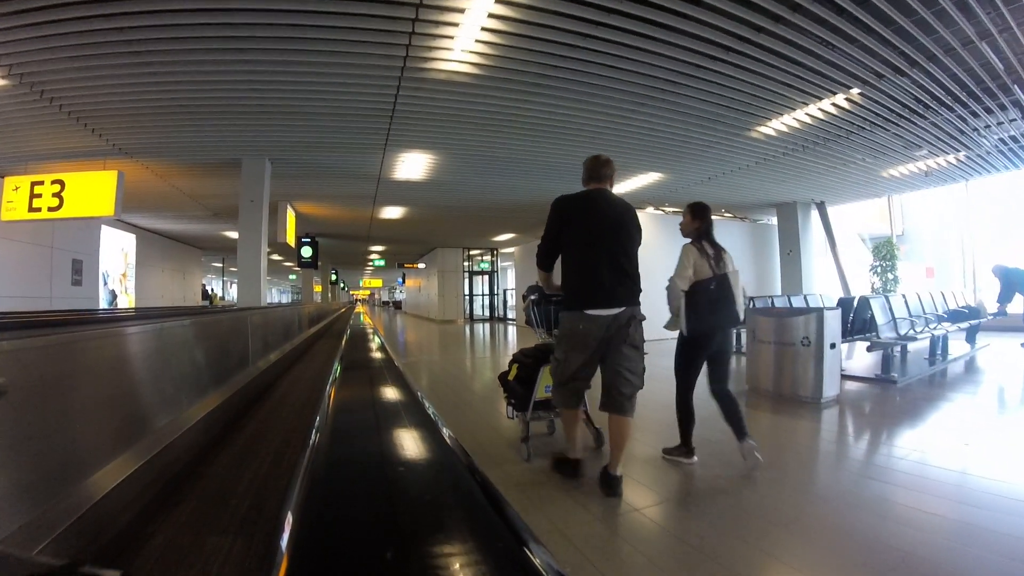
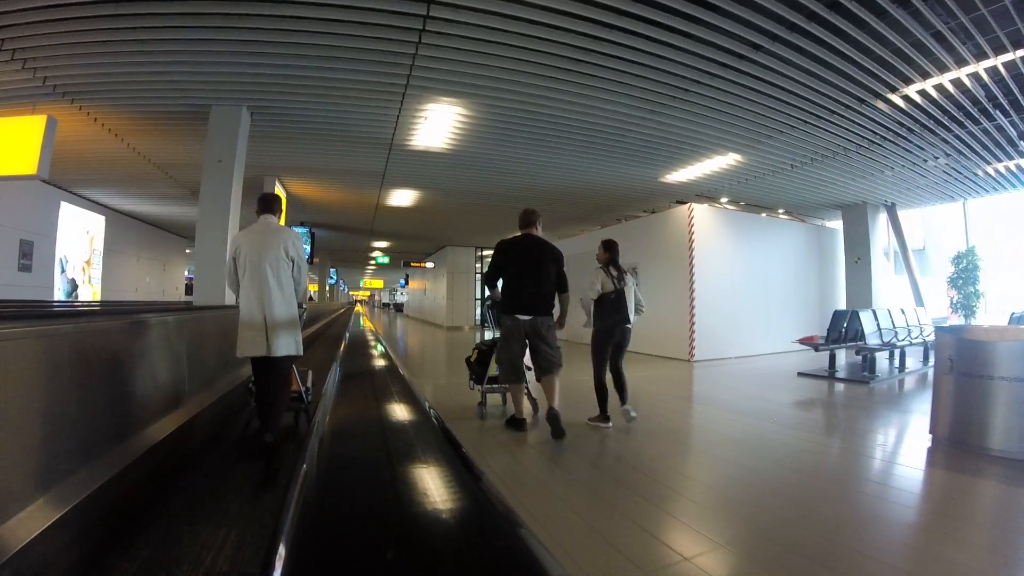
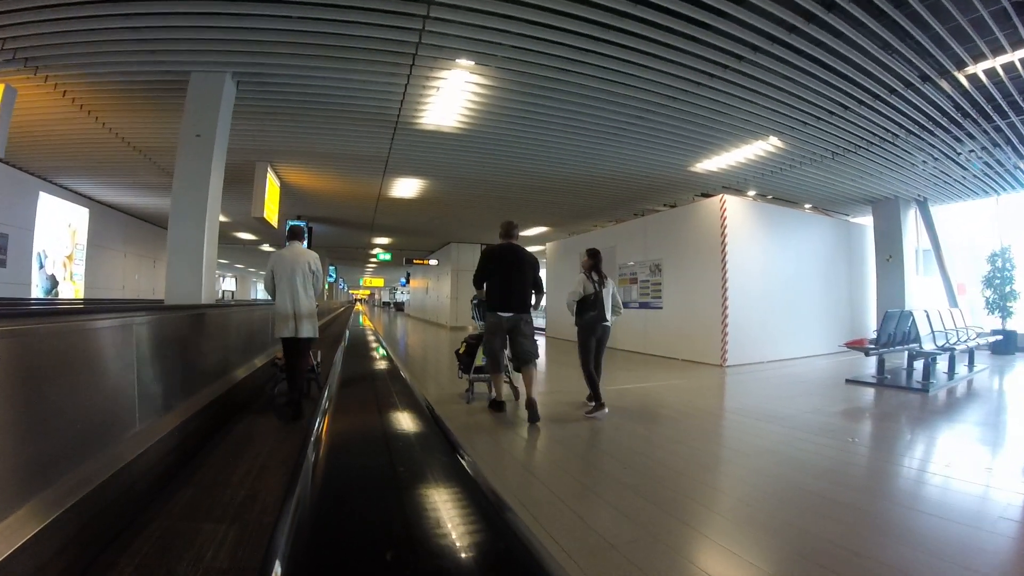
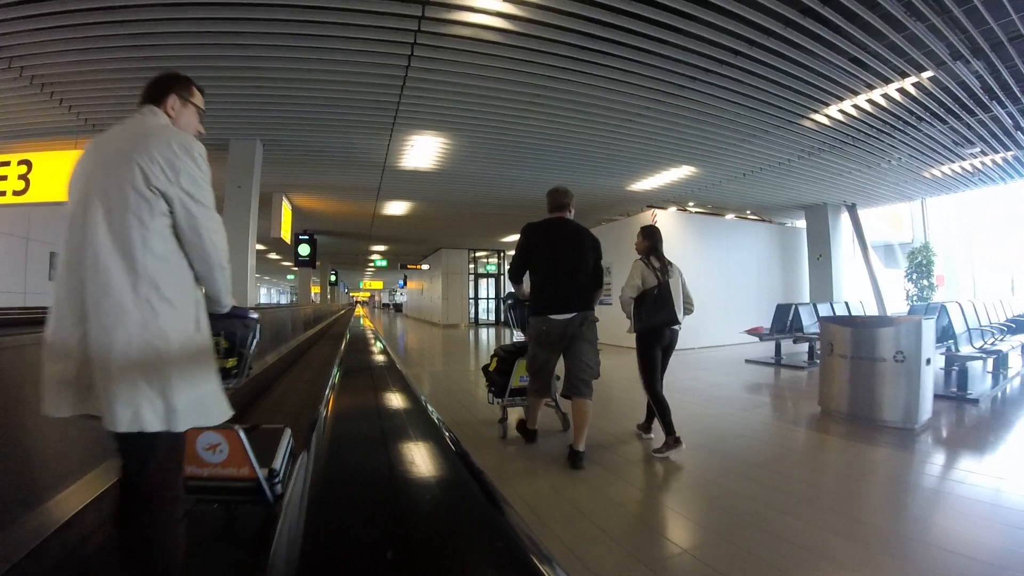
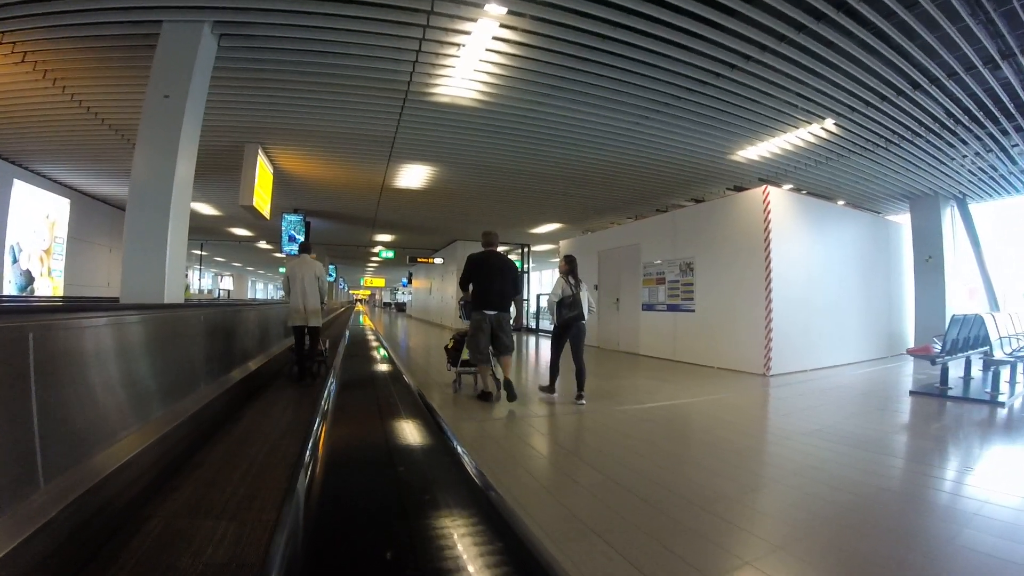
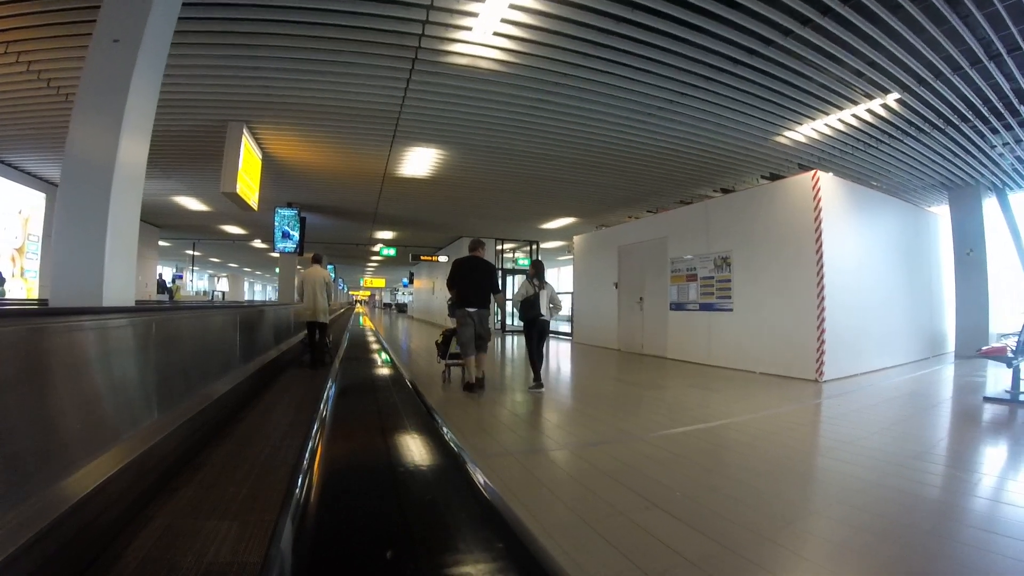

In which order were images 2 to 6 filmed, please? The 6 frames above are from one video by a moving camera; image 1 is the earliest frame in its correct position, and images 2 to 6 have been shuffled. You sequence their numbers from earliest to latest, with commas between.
4, 2, 3, 5, 6
